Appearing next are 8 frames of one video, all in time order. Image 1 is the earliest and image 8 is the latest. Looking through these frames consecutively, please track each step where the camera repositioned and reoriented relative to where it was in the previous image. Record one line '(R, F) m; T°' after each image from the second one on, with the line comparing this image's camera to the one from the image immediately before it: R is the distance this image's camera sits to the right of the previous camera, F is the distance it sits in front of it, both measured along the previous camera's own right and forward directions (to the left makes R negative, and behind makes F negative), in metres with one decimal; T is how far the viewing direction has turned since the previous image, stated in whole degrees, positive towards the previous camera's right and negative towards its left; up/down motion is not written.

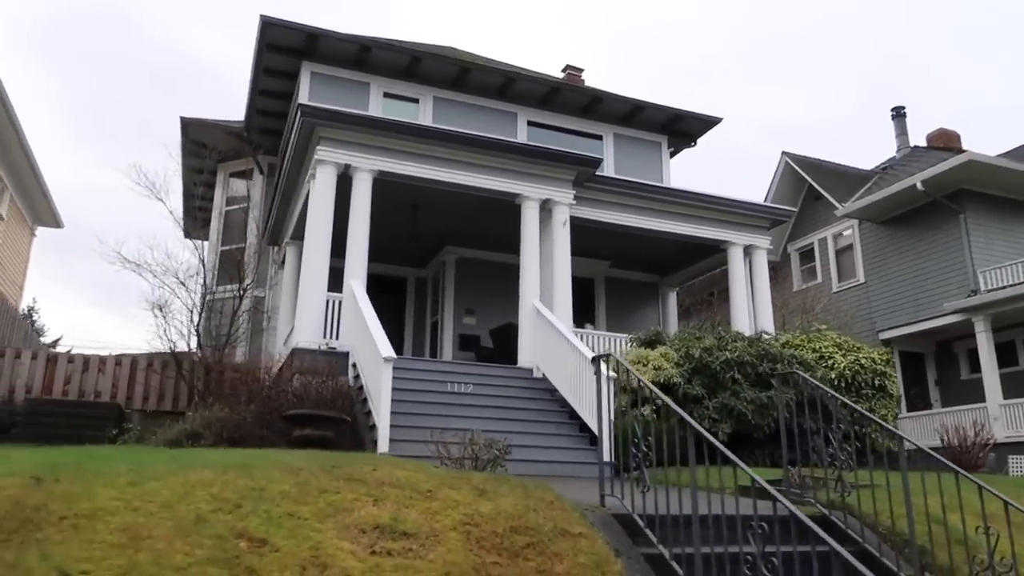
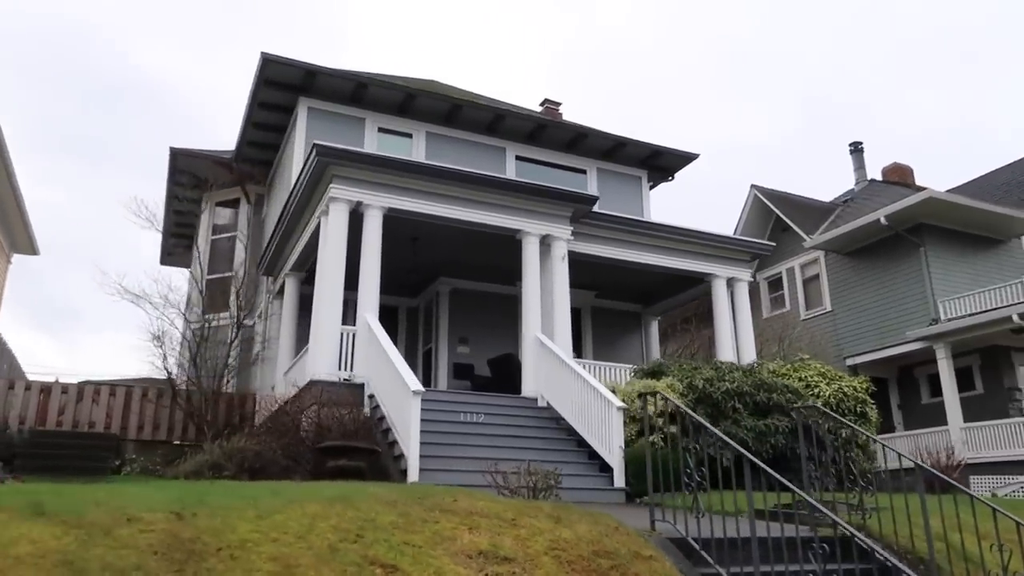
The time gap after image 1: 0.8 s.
(-0.8, -0.5) m; +3°
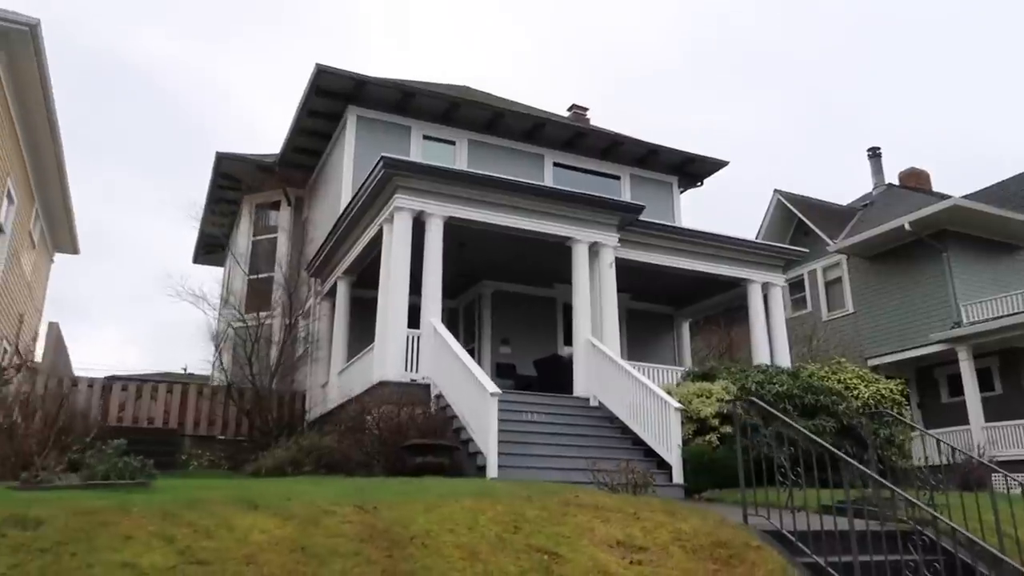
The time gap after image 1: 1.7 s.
(-0.9, -0.6) m; 0°
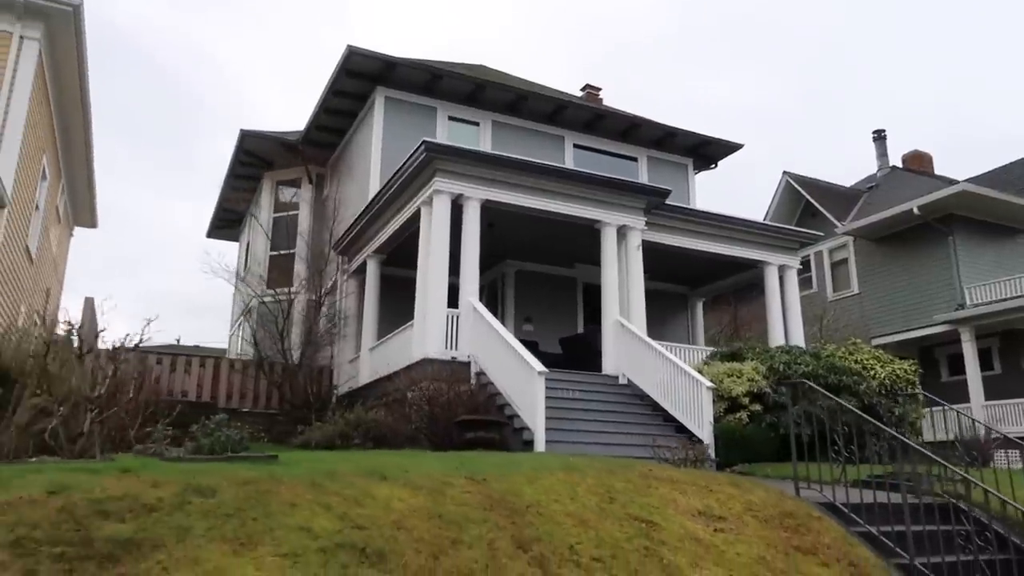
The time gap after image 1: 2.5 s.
(-0.8, -0.5) m; +1°
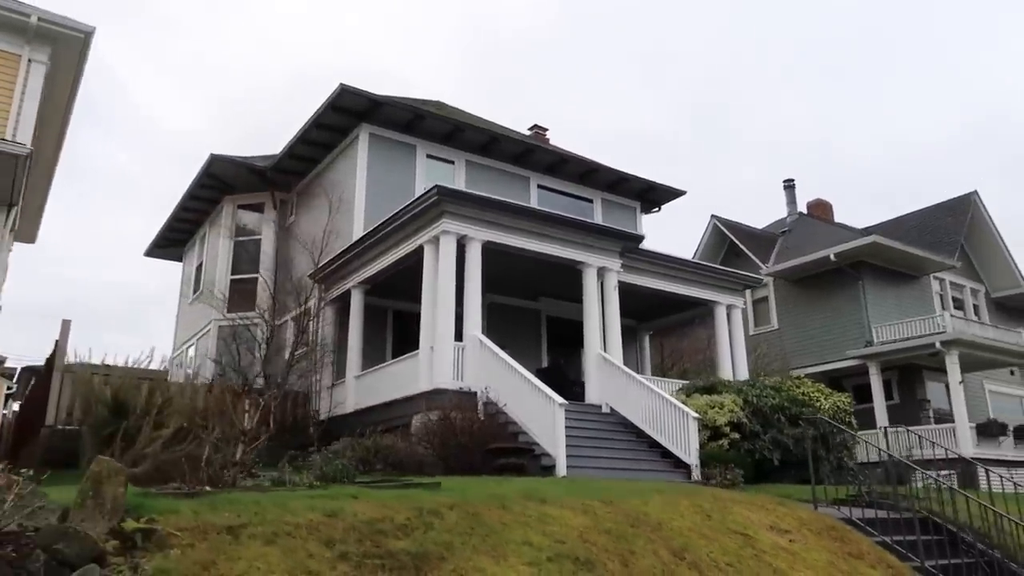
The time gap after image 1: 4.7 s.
(-2.0, -0.9) m; +8°
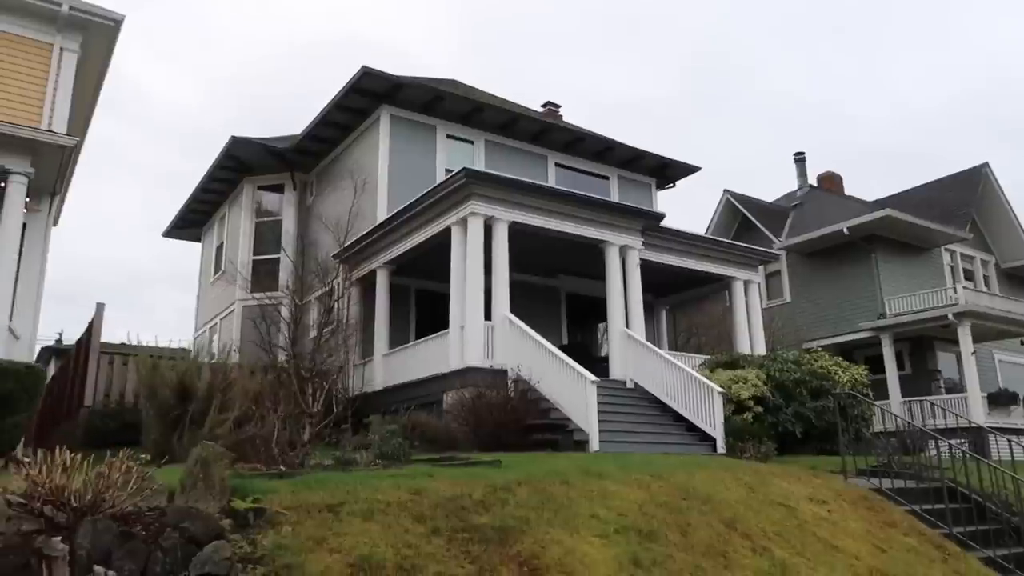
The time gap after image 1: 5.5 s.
(-0.4, -0.3) m; 0°
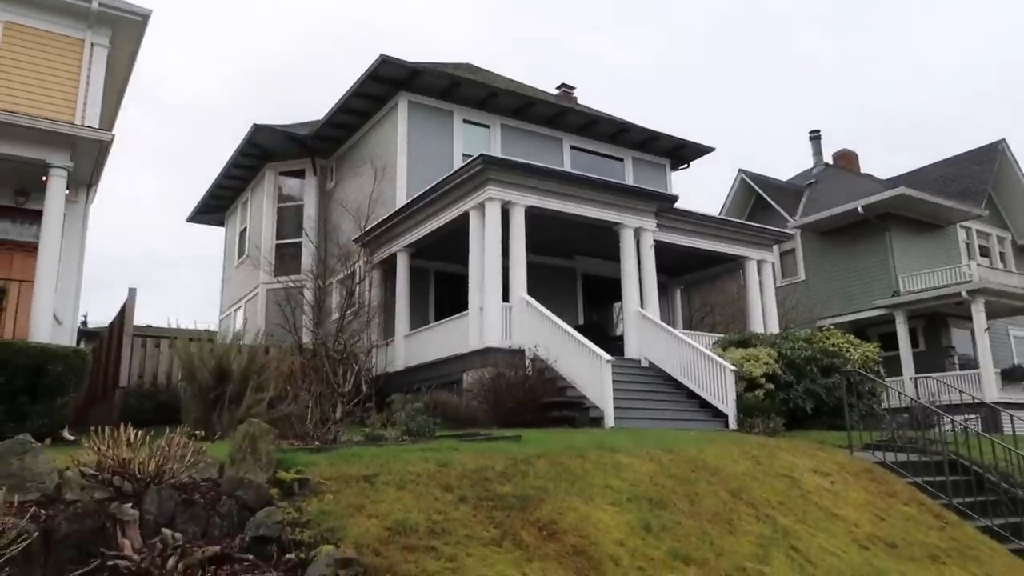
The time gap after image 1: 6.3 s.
(0.0, -0.4) m; -1°
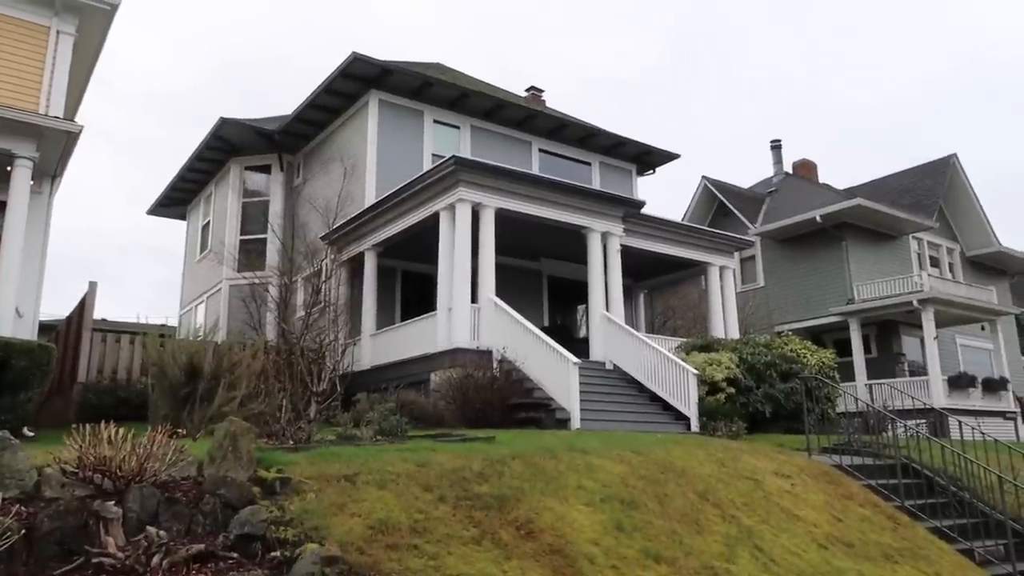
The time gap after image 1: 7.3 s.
(-0.1, -0.1) m; +3°
